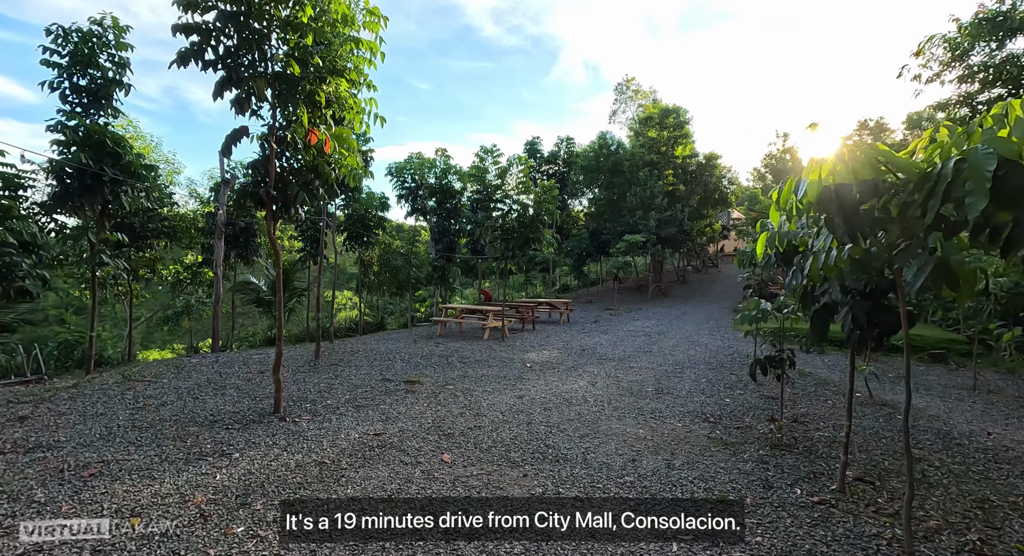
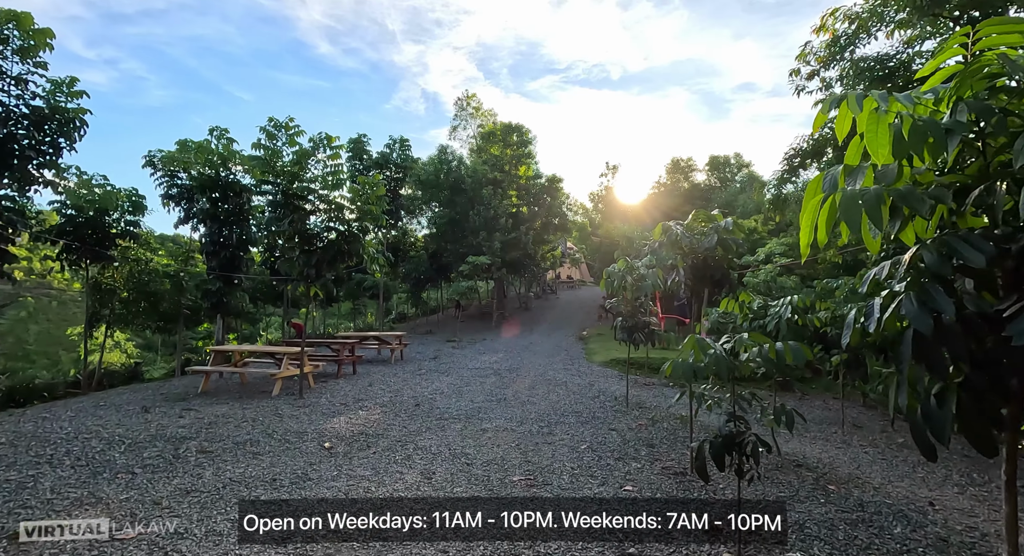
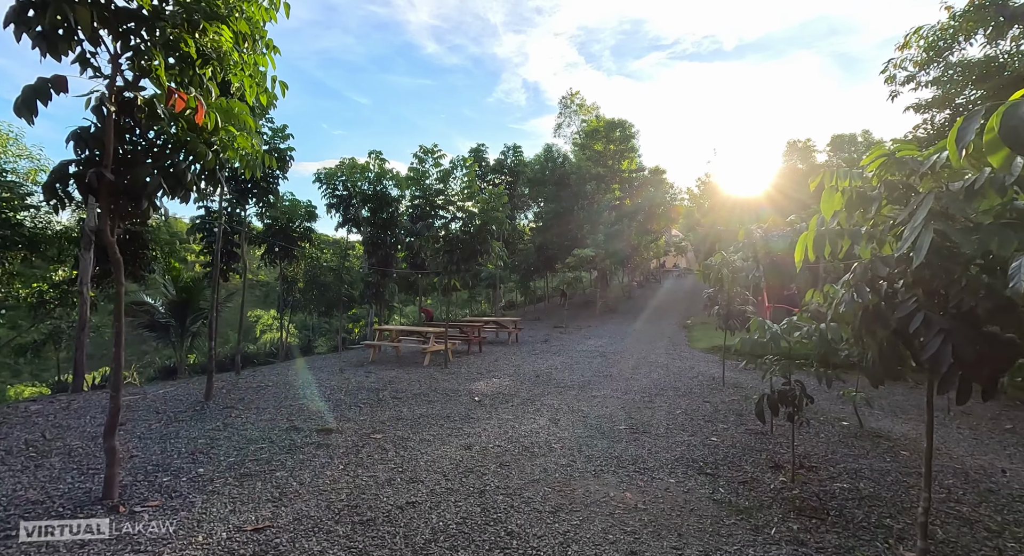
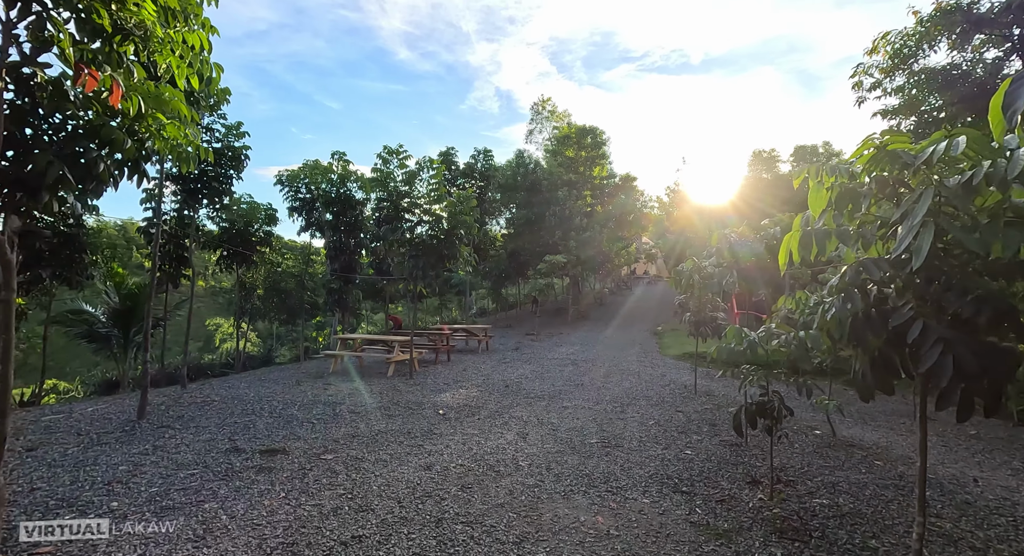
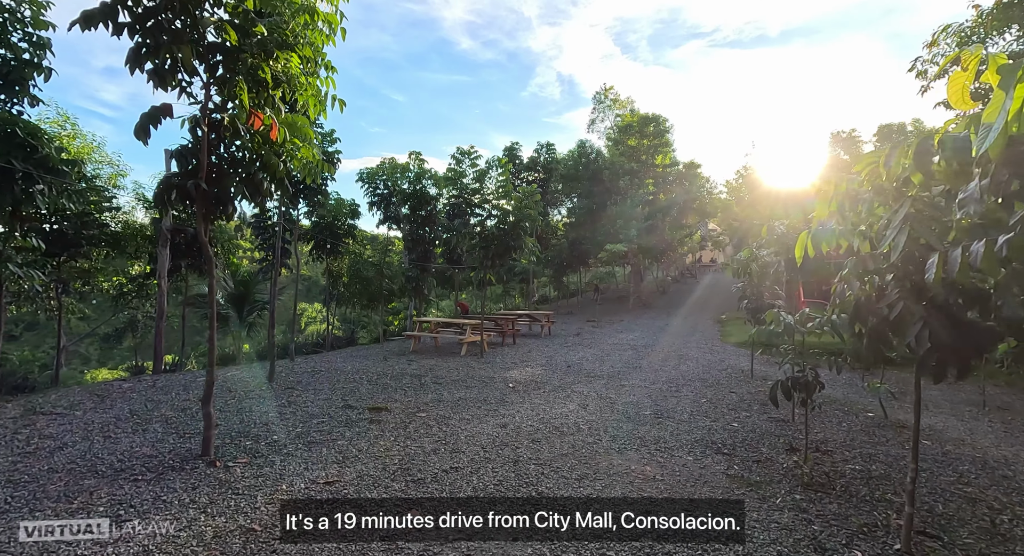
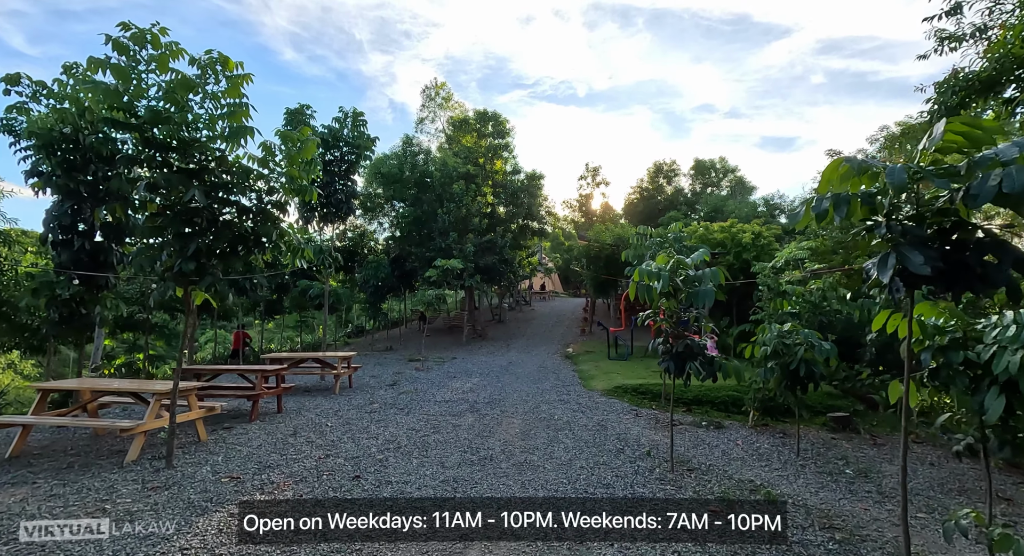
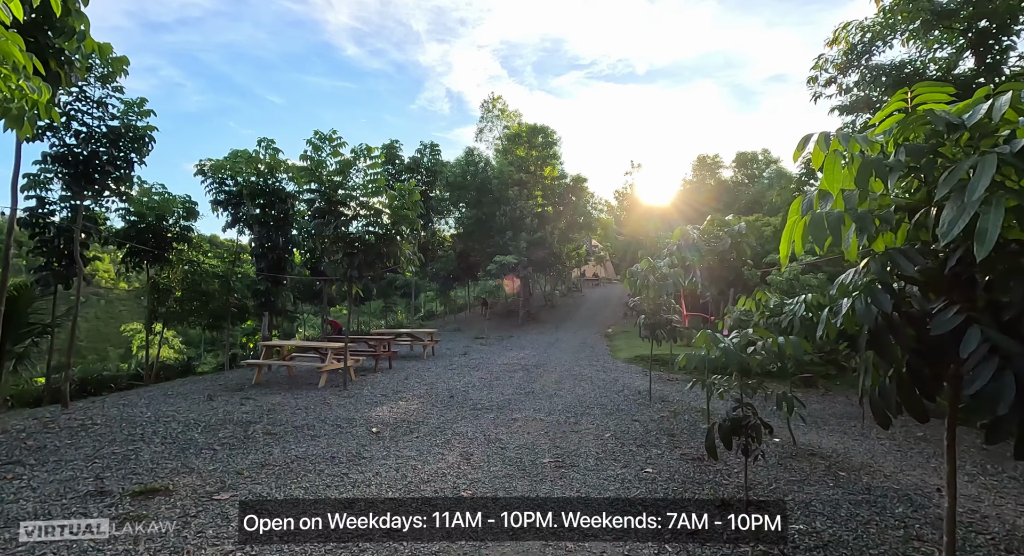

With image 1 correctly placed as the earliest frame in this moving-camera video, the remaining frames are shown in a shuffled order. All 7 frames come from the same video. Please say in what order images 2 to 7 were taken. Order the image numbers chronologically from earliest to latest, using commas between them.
5, 3, 4, 7, 2, 6
